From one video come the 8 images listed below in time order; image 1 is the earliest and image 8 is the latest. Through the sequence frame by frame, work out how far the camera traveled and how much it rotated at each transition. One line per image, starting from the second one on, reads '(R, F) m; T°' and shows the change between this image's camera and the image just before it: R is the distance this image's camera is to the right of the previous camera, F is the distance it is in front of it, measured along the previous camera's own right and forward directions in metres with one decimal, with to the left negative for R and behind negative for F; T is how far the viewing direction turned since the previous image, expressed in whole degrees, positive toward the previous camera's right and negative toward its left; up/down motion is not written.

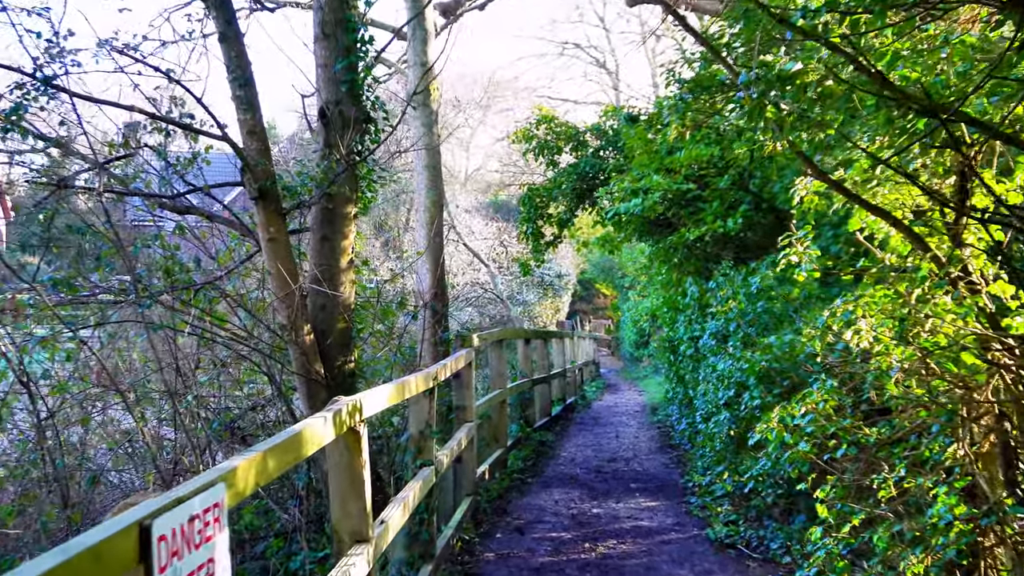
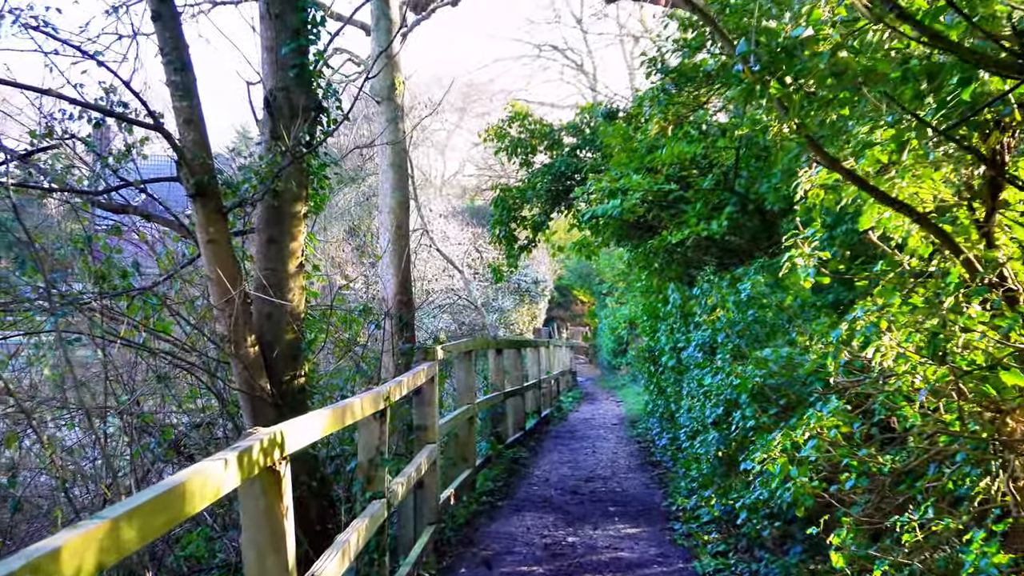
(0.0, +0.4) m; +1°
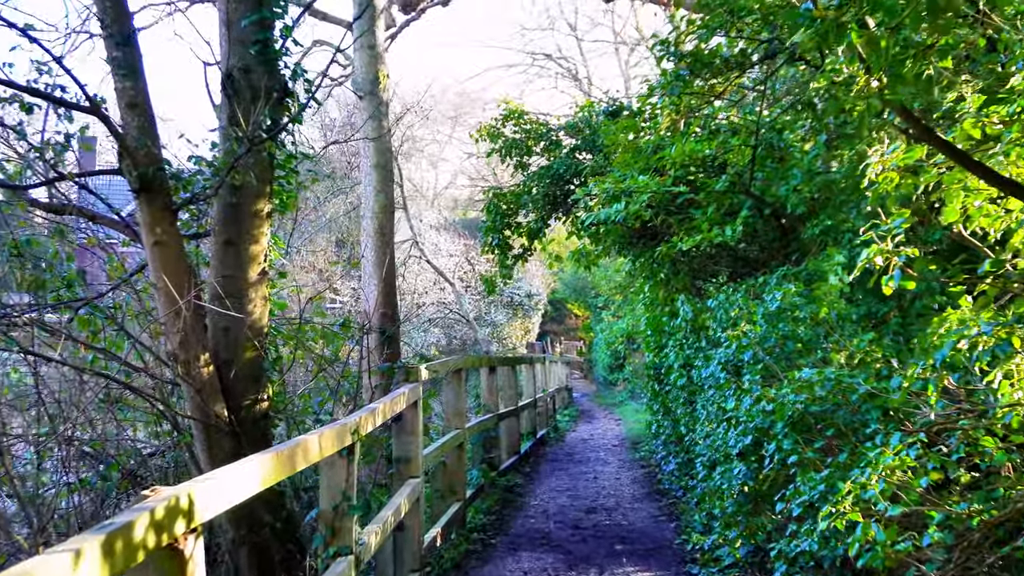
(0.0, +0.5) m; 0°
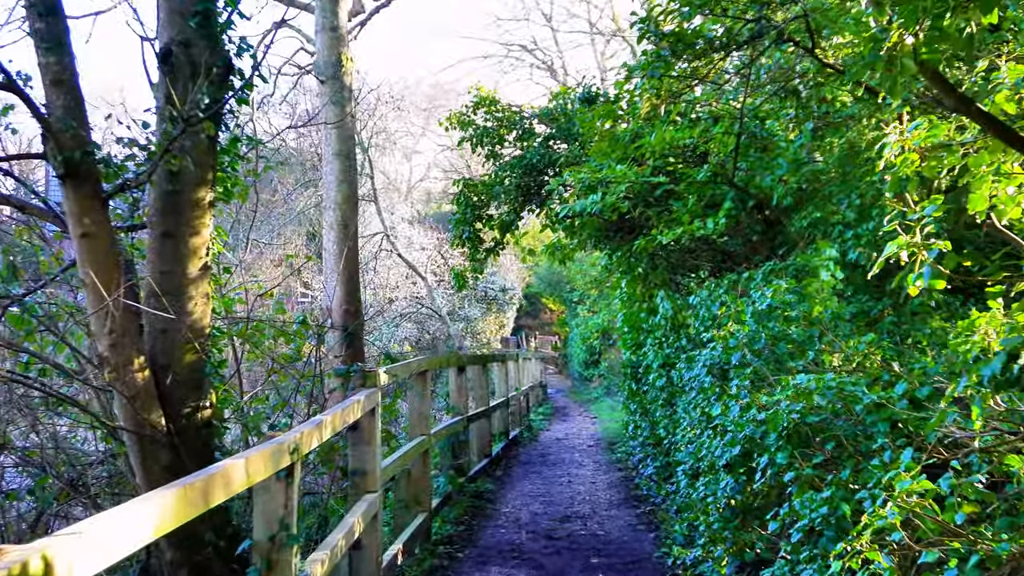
(0.0, +0.3) m; +1°
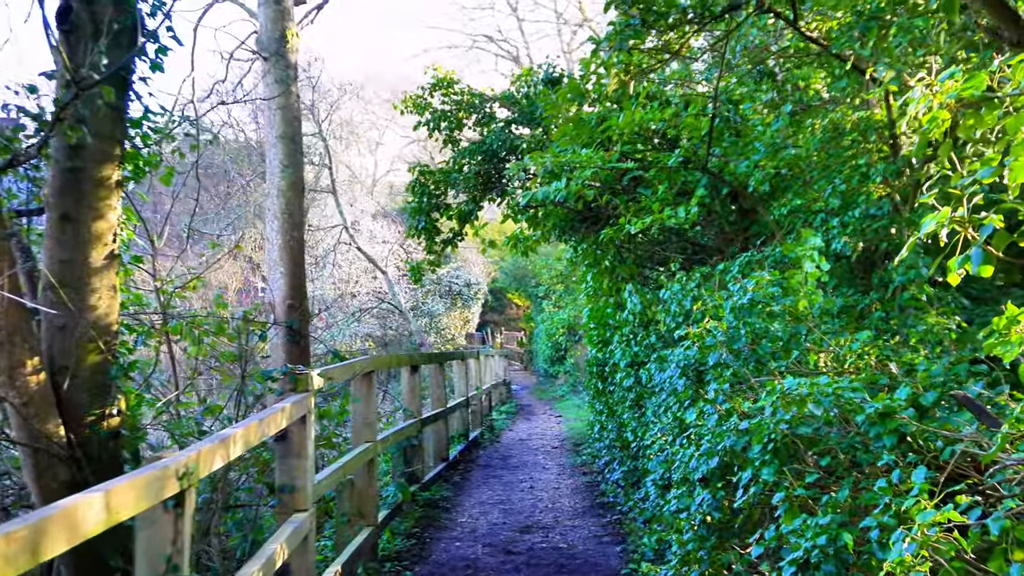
(0.0, +0.4) m; +2°
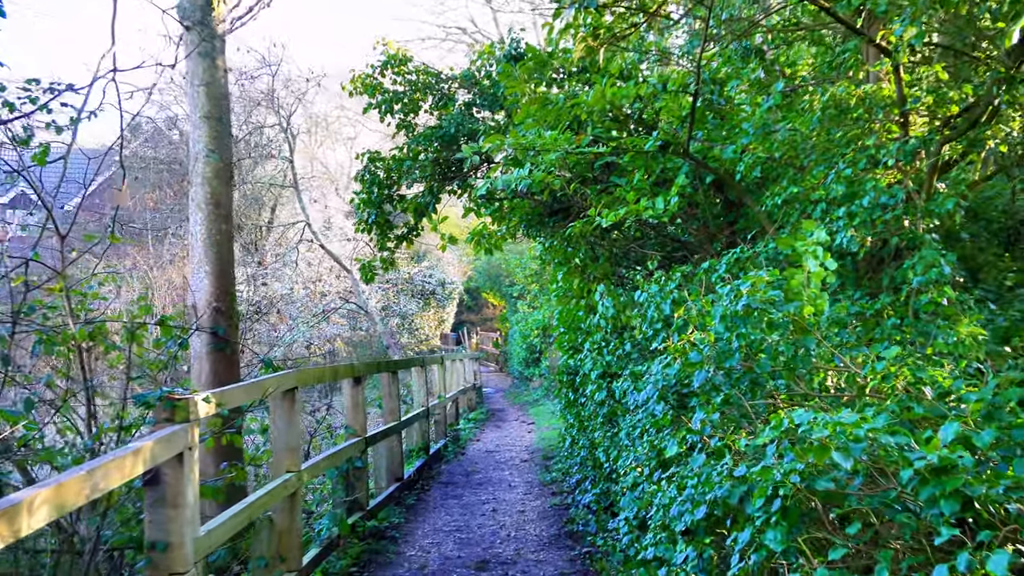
(+0.1, +0.6) m; +1°
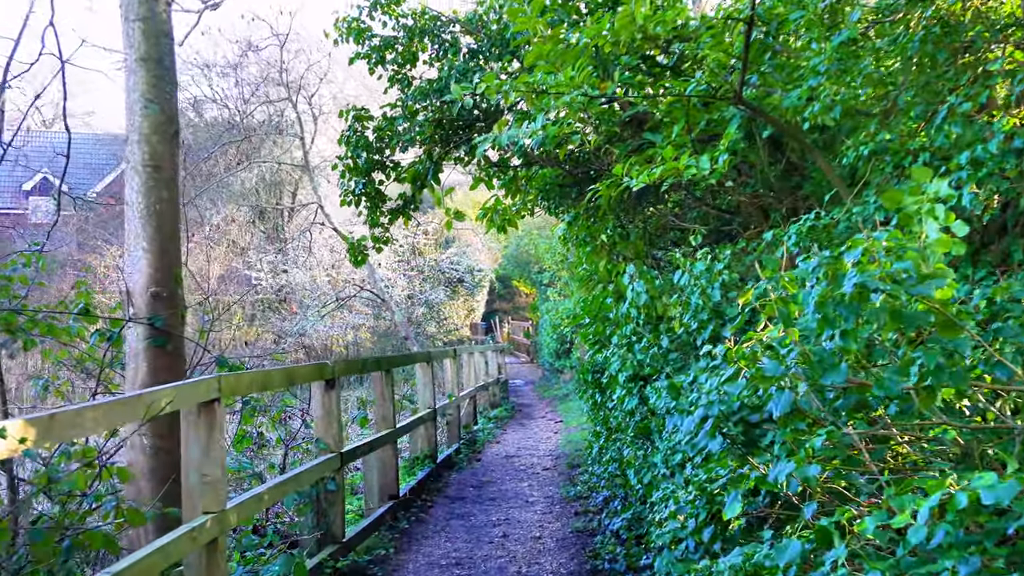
(+0.1, +0.8) m; -2°
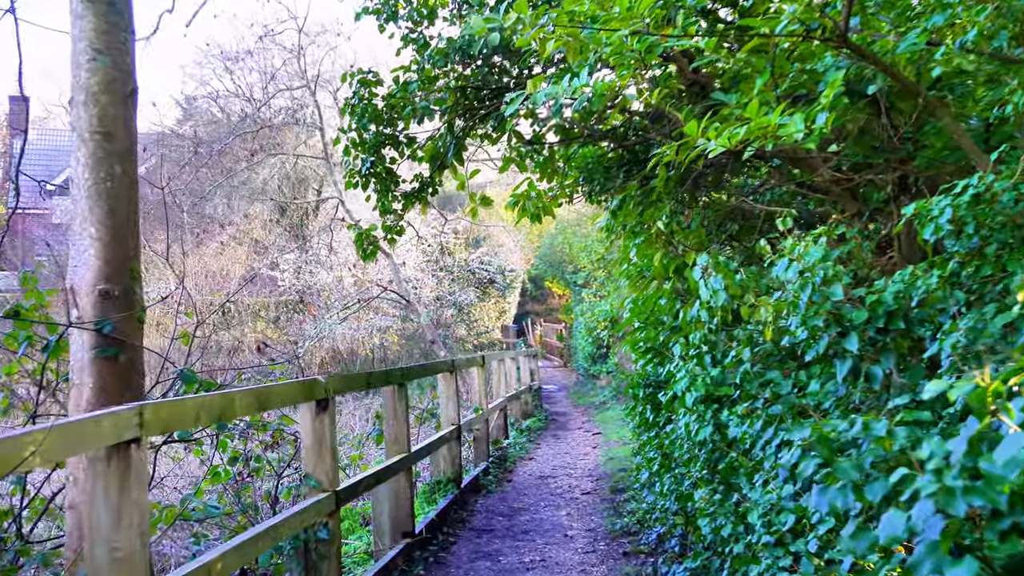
(0.0, +0.7) m; -2°
